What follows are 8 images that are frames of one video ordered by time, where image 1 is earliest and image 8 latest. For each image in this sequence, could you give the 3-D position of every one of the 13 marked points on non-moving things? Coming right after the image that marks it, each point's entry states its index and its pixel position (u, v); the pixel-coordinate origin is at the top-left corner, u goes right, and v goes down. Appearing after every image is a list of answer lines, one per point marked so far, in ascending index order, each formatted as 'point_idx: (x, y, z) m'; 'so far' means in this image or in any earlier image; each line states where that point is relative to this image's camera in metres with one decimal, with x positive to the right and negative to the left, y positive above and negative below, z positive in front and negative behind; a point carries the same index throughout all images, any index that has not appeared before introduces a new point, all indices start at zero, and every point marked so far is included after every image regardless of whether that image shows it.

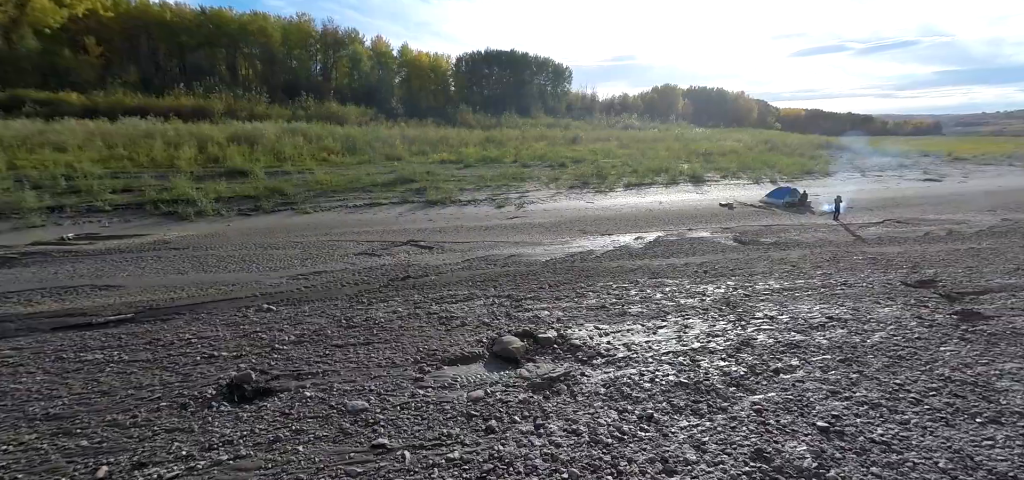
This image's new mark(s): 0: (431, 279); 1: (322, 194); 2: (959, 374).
0: (-0.8, -0.4, +4.9) m
1: (-3.4, +0.8, +9.4) m
2: (+2.6, -0.8, +3.1) m
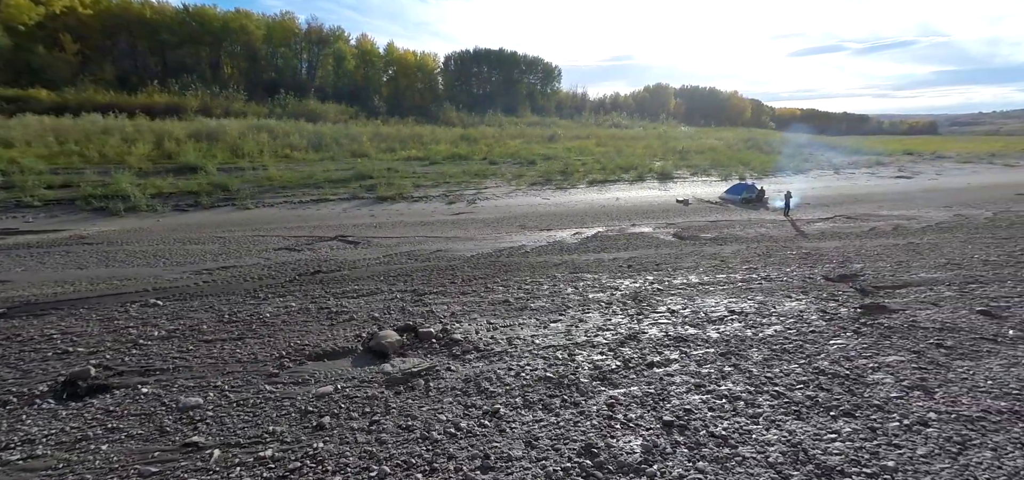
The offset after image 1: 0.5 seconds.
0: (-1.6, -0.3, +4.8) m
1: (-4.3, +0.8, +9.3) m
2: (+1.9, -0.7, +3.0) m
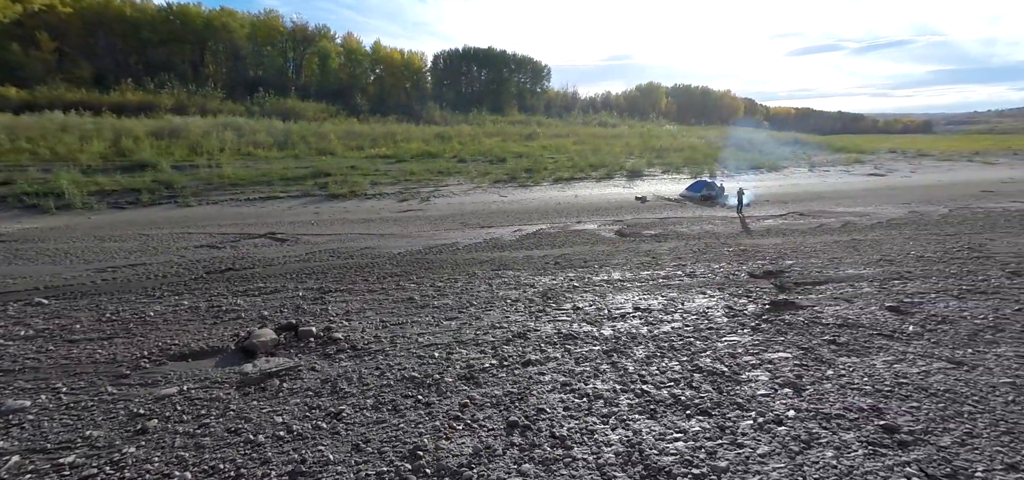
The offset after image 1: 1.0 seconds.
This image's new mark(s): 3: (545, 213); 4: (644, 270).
0: (-2.3, -0.3, +4.7) m
1: (-5.1, +0.8, +9.1) m
2: (+1.1, -0.7, +2.9) m
3: (+0.5, +0.4, +8.2) m
4: (+1.3, -0.3, +5.1) m
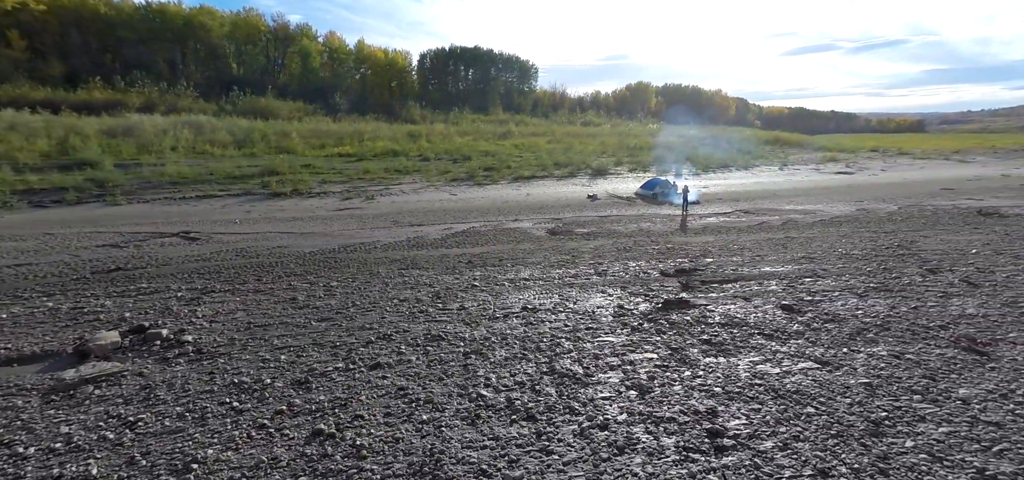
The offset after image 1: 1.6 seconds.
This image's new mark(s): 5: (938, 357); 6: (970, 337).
0: (-3.2, -0.3, +4.5) m
1: (-6.0, +0.8, +8.9) m
2: (+0.3, -0.7, +2.8) m
3: (-0.4, +0.4, +8.1) m
4: (+0.4, -0.3, +5.0) m
5: (+2.5, -0.7, +3.0) m
6: (+2.9, -0.6, +3.3) m
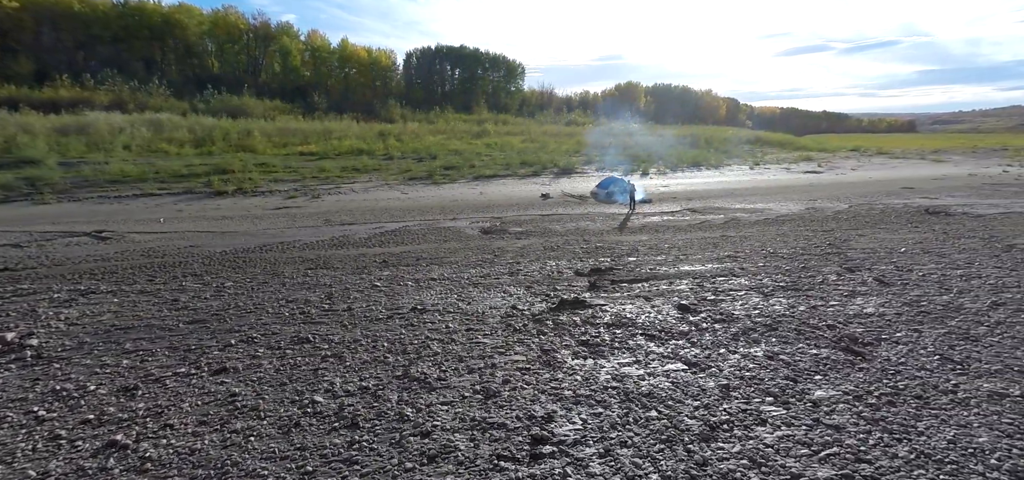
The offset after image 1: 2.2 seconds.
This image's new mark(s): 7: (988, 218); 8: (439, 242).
0: (-4.0, -0.3, +4.3) m
1: (-6.9, +0.8, +8.6) m
2: (-0.4, -0.7, +2.7) m
3: (-1.3, +0.4, +7.9) m
4: (-0.4, -0.3, +4.9) m
5: (+1.7, -0.7, +3.0) m
6: (+2.1, -0.6, +3.3) m
7: (+8.1, +0.4, +8.8) m
8: (-0.8, 0.0, +6.0) m
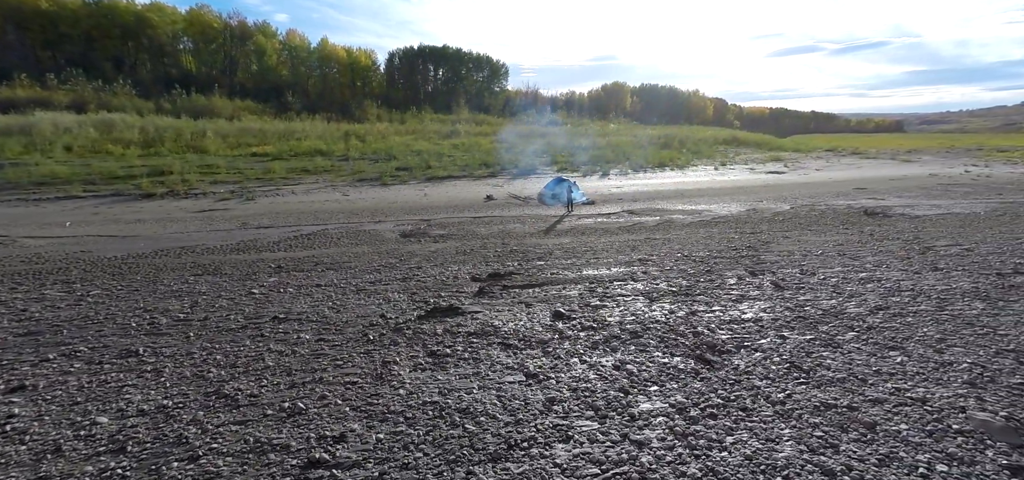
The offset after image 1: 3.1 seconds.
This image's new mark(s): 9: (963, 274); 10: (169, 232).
0: (-4.9, -0.3, +4.1) m
1: (-8.0, +0.8, +8.3) m
2: (-1.3, -0.7, +2.6) m
3: (-2.3, +0.4, +7.8) m
4: (-1.3, -0.3, +4.8) m
5: (+0.8, -0.7, +2.9) m
6: (+1.2, -0.6, +3.2) m
7: (+7.0, +0.4, +8.9) m
8: (-1.8, -0.1, +5.8) m
9: (+4.3, -0.3, +5.0) m
10: (-4.1, +0.1, +6.1) m
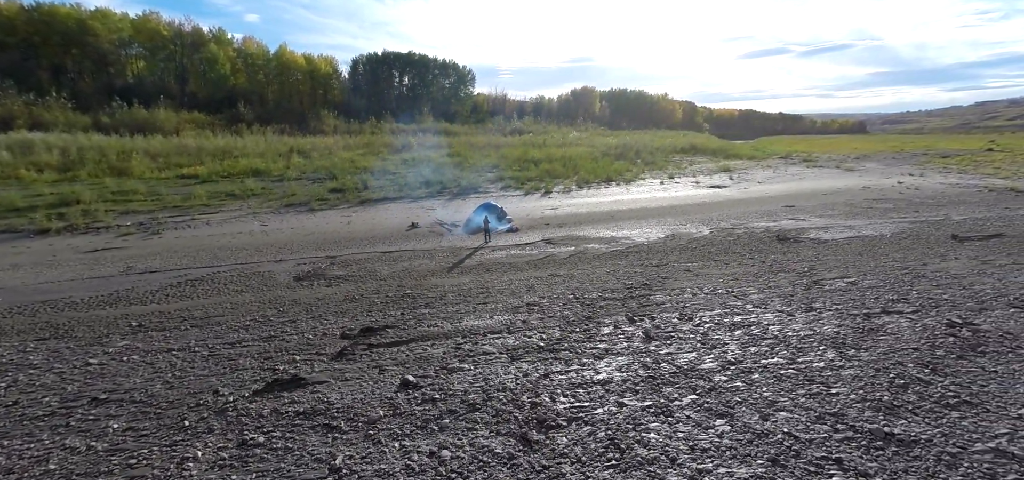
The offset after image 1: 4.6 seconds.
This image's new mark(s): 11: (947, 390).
0: (-6.0, -0.9, +3.7) m
1: (-9.3, +0.1, +7.7) m
2: (-2.3, -1.2, +2.4) m
3: (-3.6, -0.2, +7.5) m
4: (-2.4, -0.8, +4.6) m
5: (-0.2, -1.1, +2.8) m
6: (+0.2, -1.1, +3.2) m
7: (+5.6, 0.0, +9.2) m
8: (-3.0, -0.6, +5.6) m
9: (+3.2, -0.7, +5.1) m
10: (-5.3, -0.5, +5.8) m
11: (+3.0, -1.0, +3.6) m
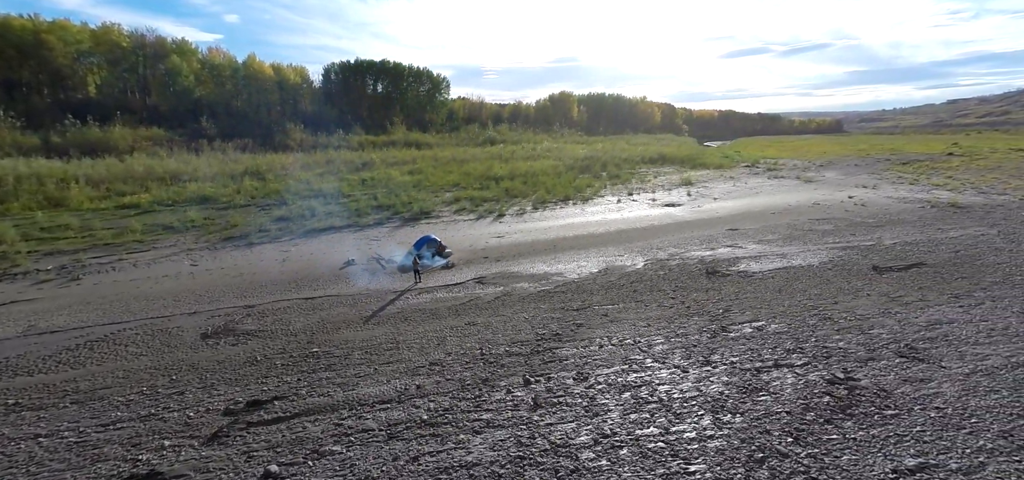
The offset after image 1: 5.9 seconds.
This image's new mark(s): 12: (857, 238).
0: (-6.9, -1.5, +3.4) m
1: (-10.4, -0.7, +7.4) m
2: (-3.2, -1.8, +2.3) m
3: (-4.8, -0.9, +7.4) m
4: (-3.4, -1.4, +4.5) m
5: (-1.1, -1.7, +2.8) m
6: (-0.7, -1.7, +3.2) m
7: (+4.4, -0.6, +9.4) m
8: (-4.0, -1.2, +5.5) m
9: (+2.1, -1.3, +5.3) m
10: (-6.3, -1.2, +5.6) m
11: (+2.0, -1.6, +3.7) m
12: (+9.0, +0.1, +13.7) m
